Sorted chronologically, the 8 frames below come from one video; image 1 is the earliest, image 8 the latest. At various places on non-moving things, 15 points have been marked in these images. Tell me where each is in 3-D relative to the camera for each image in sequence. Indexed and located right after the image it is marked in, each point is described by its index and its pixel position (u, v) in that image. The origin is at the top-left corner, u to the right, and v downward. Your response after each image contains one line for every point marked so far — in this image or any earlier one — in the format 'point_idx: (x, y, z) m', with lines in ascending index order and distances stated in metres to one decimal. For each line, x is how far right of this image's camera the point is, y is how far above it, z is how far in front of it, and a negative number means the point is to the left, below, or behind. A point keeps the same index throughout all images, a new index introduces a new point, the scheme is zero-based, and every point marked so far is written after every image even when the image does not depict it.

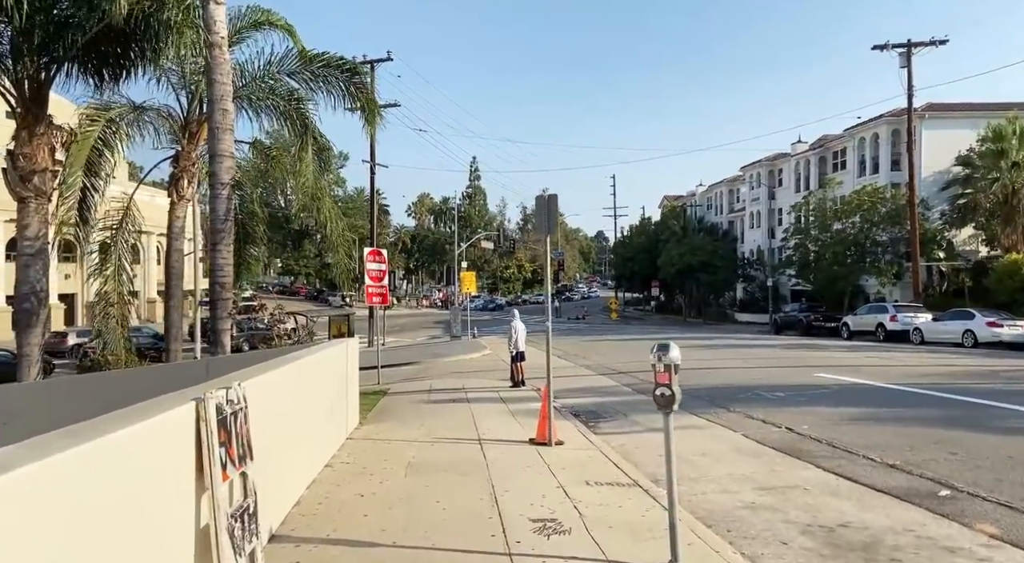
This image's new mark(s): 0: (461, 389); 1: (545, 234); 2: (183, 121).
0: (-1.1, -2.3, +15.2) m
1: (+0.4, +0.5, +8.2) m
2: (-6.5, +3.2, +14.1) m
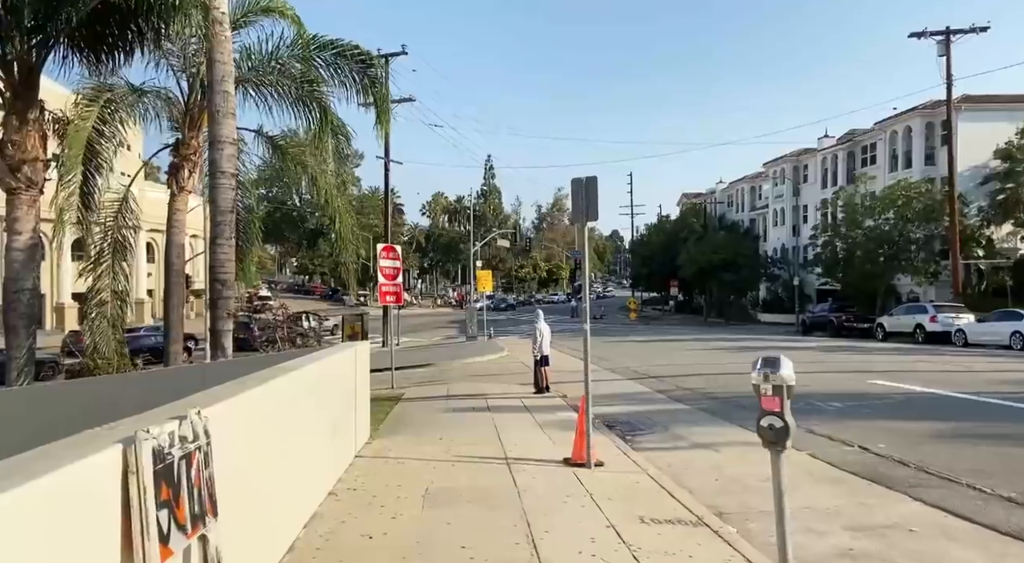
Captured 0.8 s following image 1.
0: (-0.6, -2.2, +14.1) m
1: (+0.7, +0.6, +7.1) m
2: (-6.0, +3.2, +13.2) m
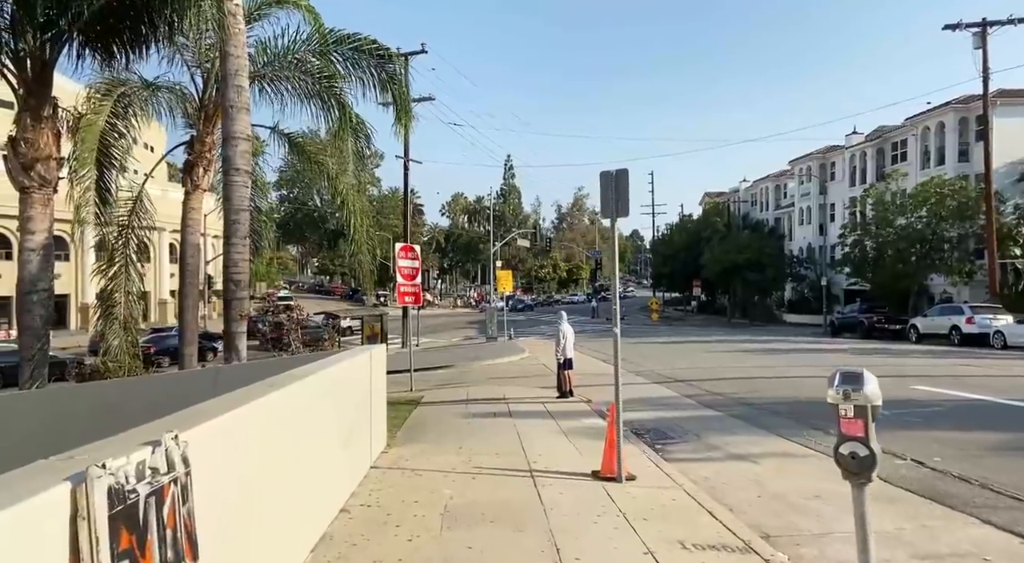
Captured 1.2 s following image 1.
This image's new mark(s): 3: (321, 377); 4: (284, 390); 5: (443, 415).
0: (-0.2, -2.2, +13.6) m
1: (+0.9, +0.6, +6.6) m
2: (-5.6, +3.2, +12.8) m
3: (-1.5, -0.7, +5.7) m
4: (-1.5, -0.7, +4.7) m
5: (-1.1, -2.2, +11.8) m
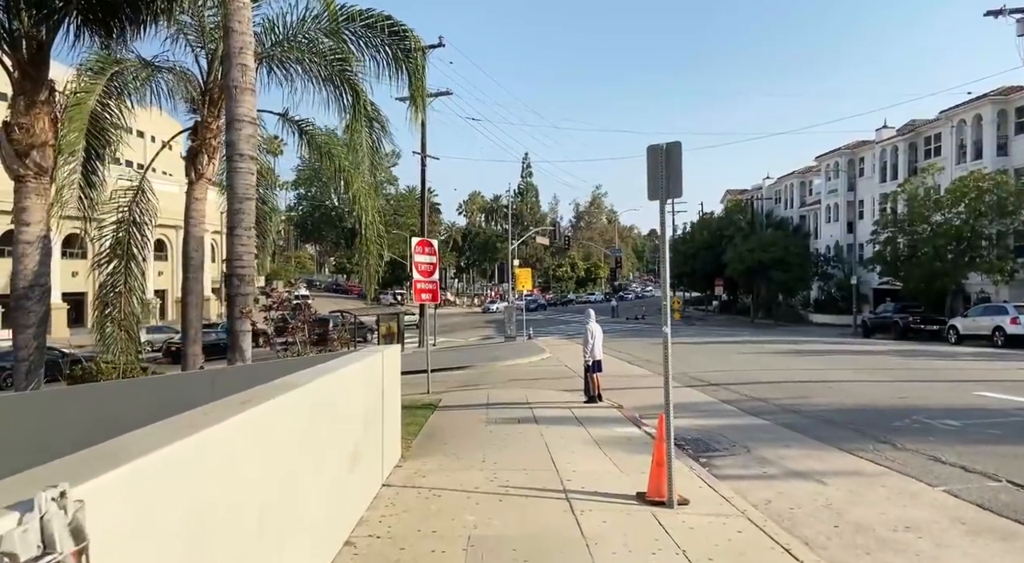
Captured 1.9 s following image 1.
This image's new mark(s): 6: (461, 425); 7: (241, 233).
0: (+0.2, -2.2, +12.7) m
1: (+1.2, +0.6, +5.7) m
2: (-5.2, +3.3, +12.1) m
3: (-1.3, -0.7, +4.8) m
4: (-1.2, -0.6, +3.8) m
5: (-0.7, -2.1, +10.9) m
6: (-0.7, -2.1, +10.5) m
7: (-3.9, +0.7, +10.2) m
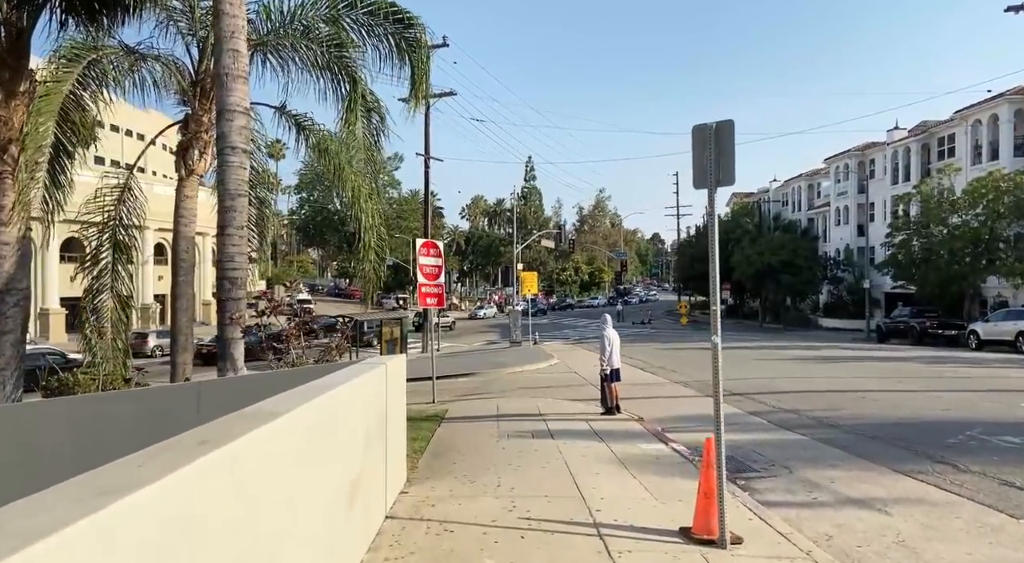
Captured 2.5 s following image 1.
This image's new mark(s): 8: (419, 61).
0: (+0.4, -2.2, +11.9) m
1: (+1.4, +0.6, +4.9) m
2: (-5.0, +3.2, +11.3) m
3: (-1.1, -0.7, +4.0) m
4: (-1.1, -0.6, +3.0) m
5: (-0.5, -2.2, +10.1) m
6: (-0.5, -2.1, +9.7) m
7: (-3.7, +0.7, +9.4) m
8: (-1.4, +3.3, +10.8) m
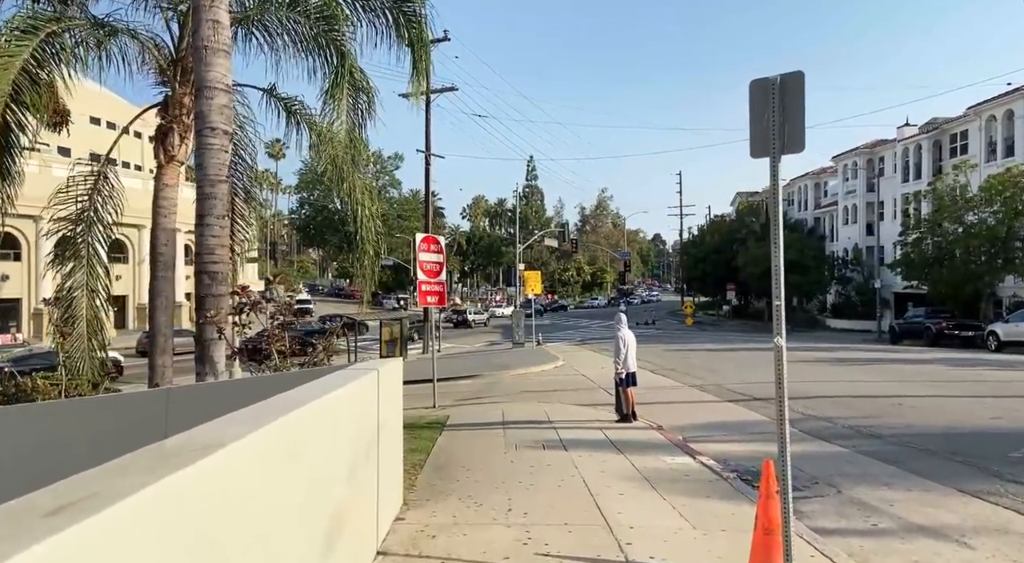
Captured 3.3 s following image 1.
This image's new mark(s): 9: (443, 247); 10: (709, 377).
0: (+0.5, -2.2, +11.0) m
1: (+1.5, +0.7, +4.0) m
2: (-4.9, +3.3, +10.4) m
3: (-1.0, -0.6, +3.1) m
4: (-1.0, -0.6, +2.1) m
5: (-0.4, -2.1, +9.2) m
6: (-0.4, -2.1, +8.8) m
7: (-3.6, +0.7, +8.6) m
8: (-1.3, +3.4, +9.9) m
9: (-1.4, +0.7, +14.7) m
10: (+4.6, -2.2, +16.7) m
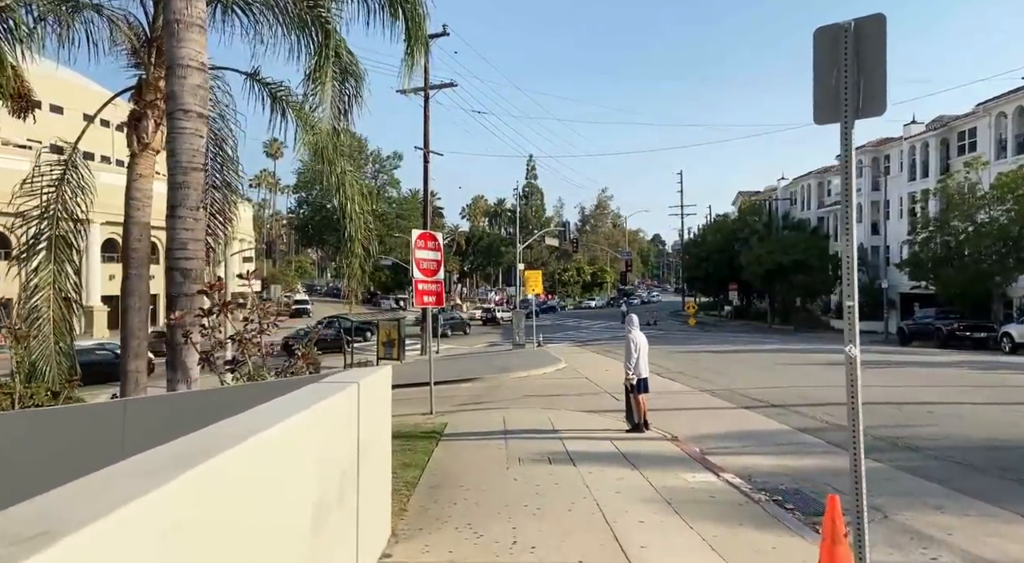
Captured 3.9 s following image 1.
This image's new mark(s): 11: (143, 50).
0: (+0.6, -2.1, +10.2) m
1: (+1.5, +0.7, +3.2) m
2: (-4.9, +3.3, +9.6) m
3: (-1.0, -0.6, +2.3) m
4: (-0.9, -0.5, +1.4) m
5: (-0.4, -2.1, +8.4) m
6: (-0.4, -2.1, +8.0) m
7: (-3.6, +0.7, +7.8) m
8: (-1.3, +3.4, +9.1) m
9: (-1.4, +0.7, +13.9) m
10: (+4.6, -2.2, +15.9) m
11: (-5.0, +3.1, +9.7) m
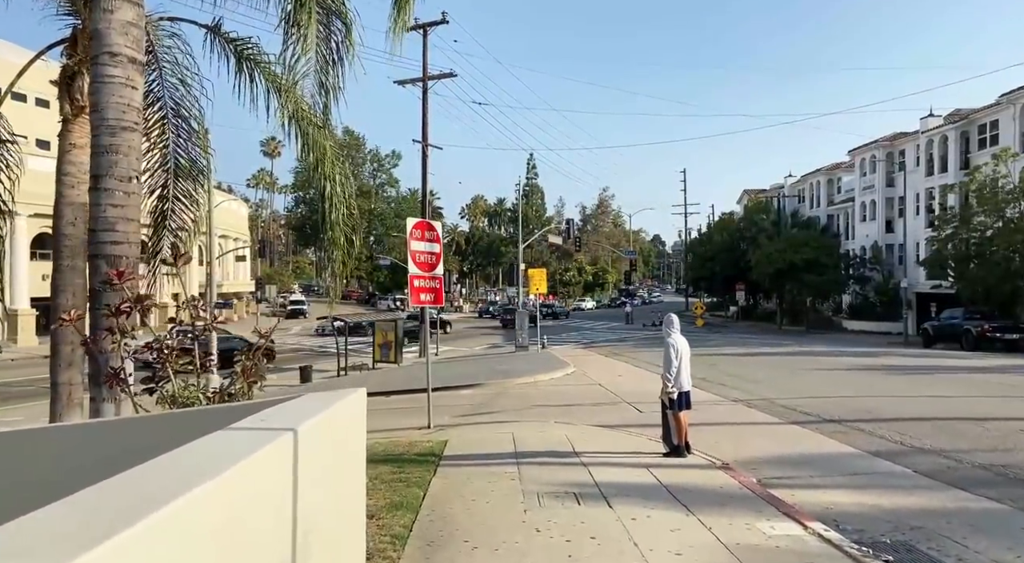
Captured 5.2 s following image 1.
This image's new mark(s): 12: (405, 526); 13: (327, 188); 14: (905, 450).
0: (+0.7, -2.1, +8.6) m
1: (+1.7, +0.8, +1.5) m
2: (-4.7, +3.4, +7.9) m
3: (-0.8, -0.5, +0.7) m
4: (-0.8, -0.4, -0.3) m
5: (-0.2, -2.0, +6.8) m
6: (-0.2, -2.0, +6.3) m
7: (-3.4, +0.8, +6.1) m
8: (-1.1, +3.5, +7.4) m
9: (-1.3, +0.8, +12.3) m
10: (+4.8, -2.1, +14.2) m
11: (-4.8, +3.2, +8.0) m
12: (-0.9, -1.9, +5.7) m
13: (-2.0, +1.1, +8.0) m
14: (+4.4, -1.9, +8.1) m
